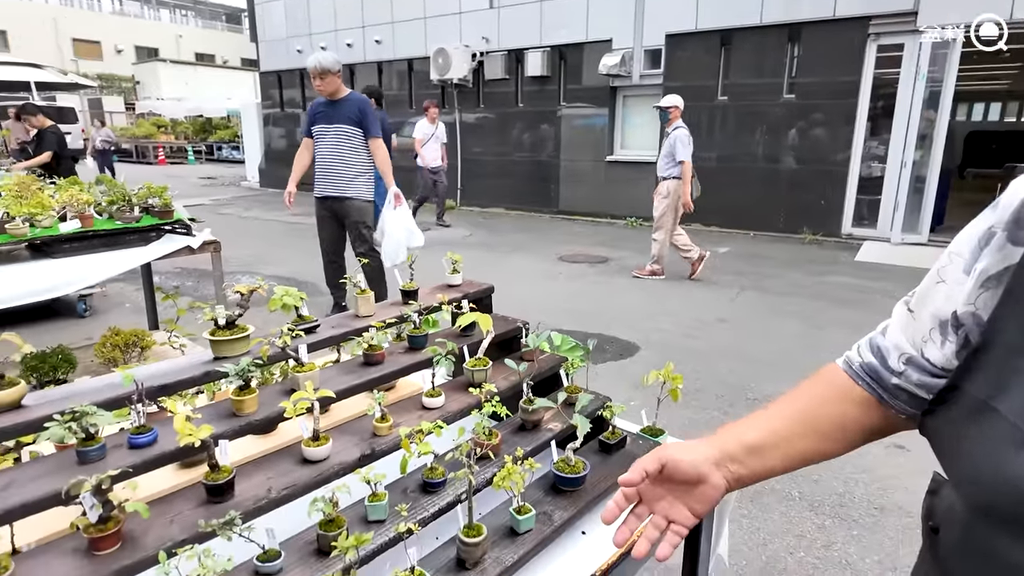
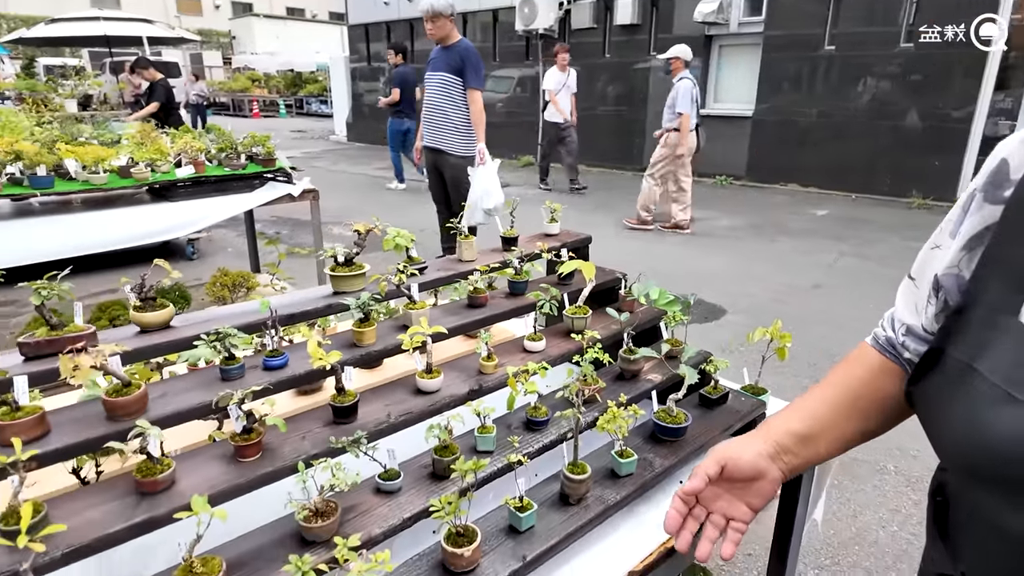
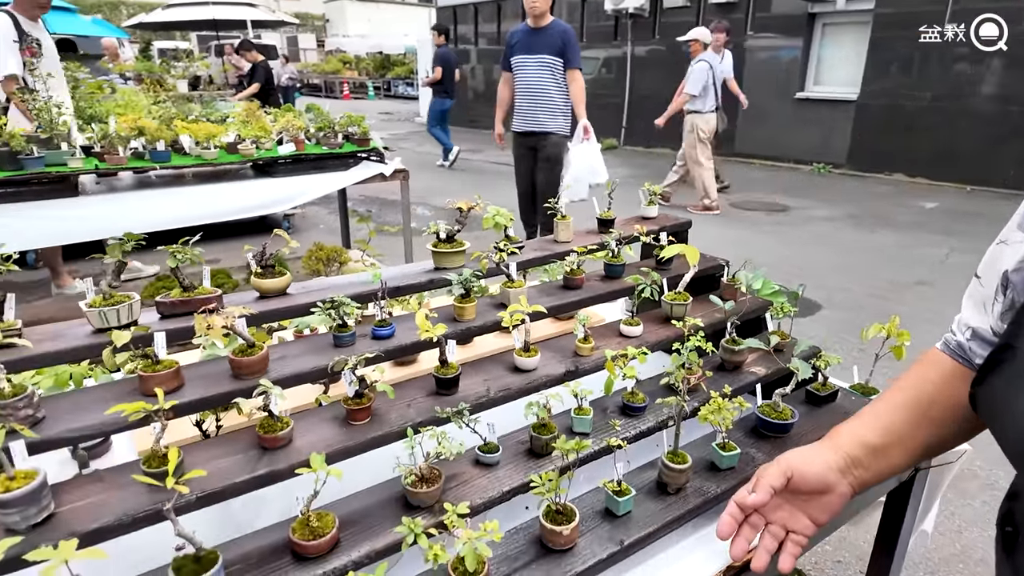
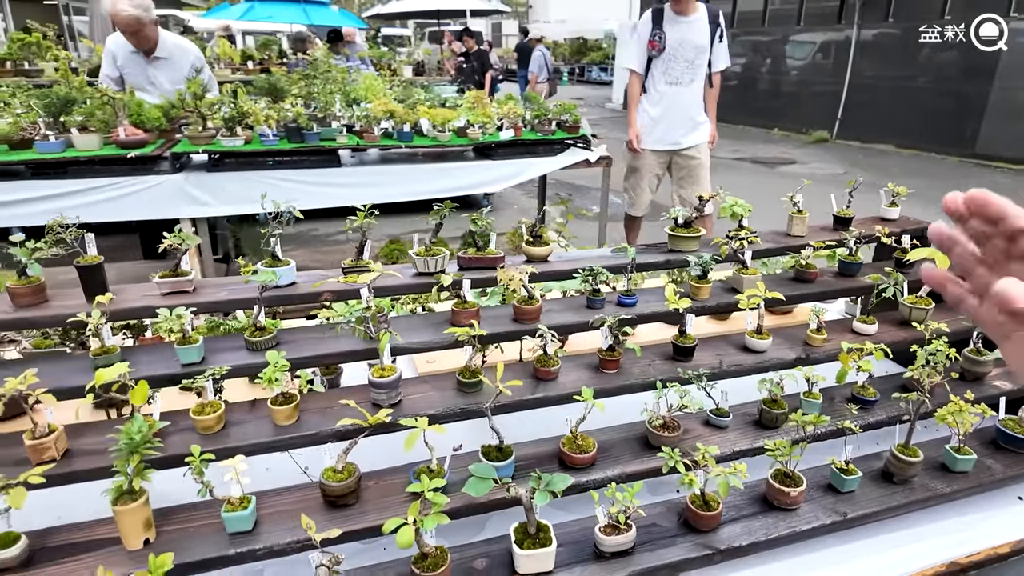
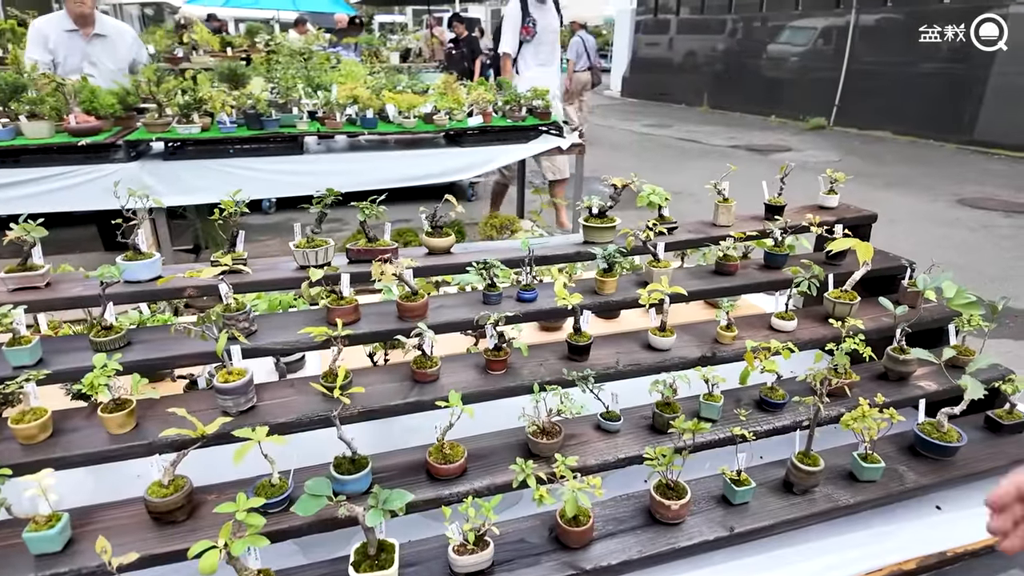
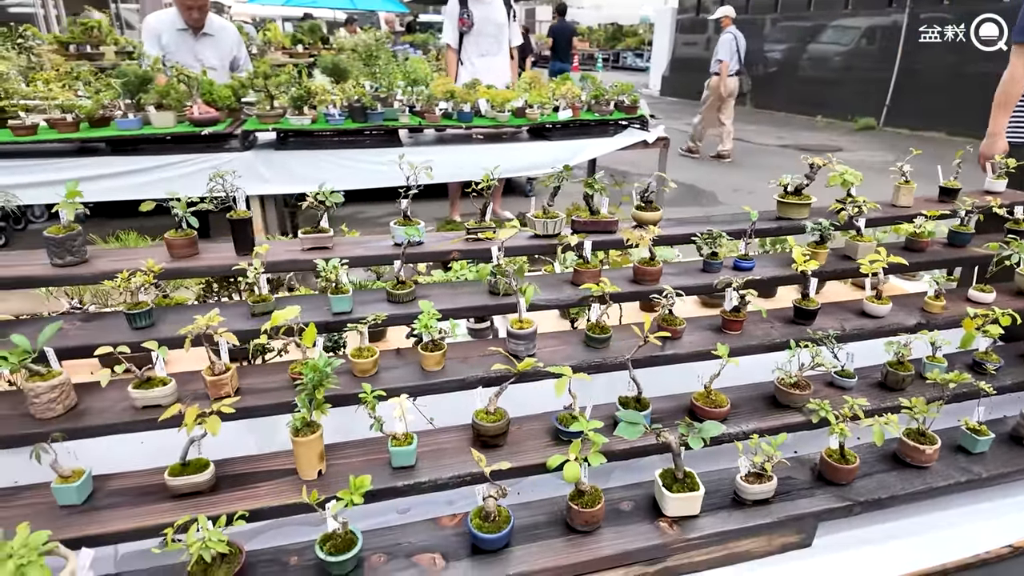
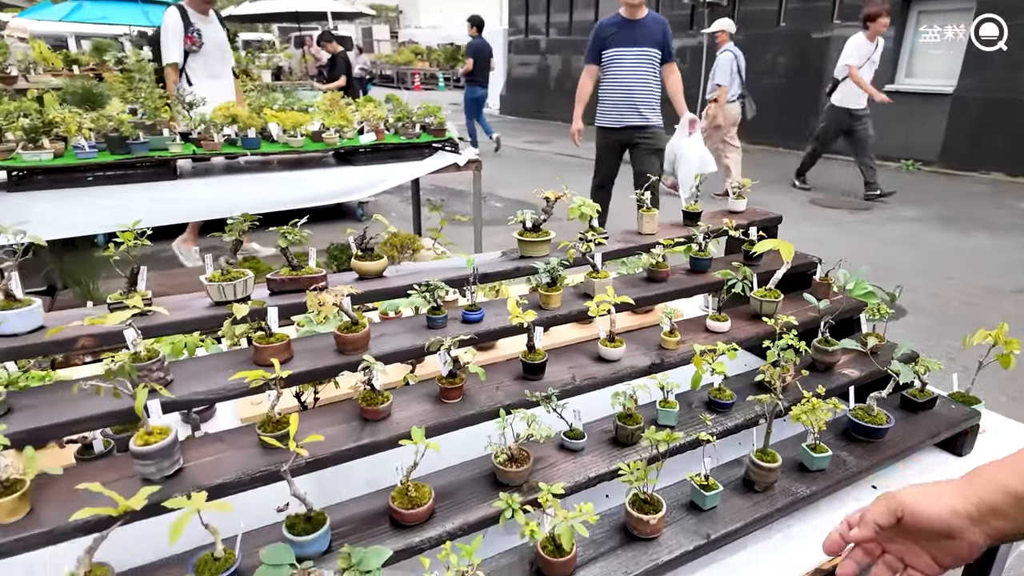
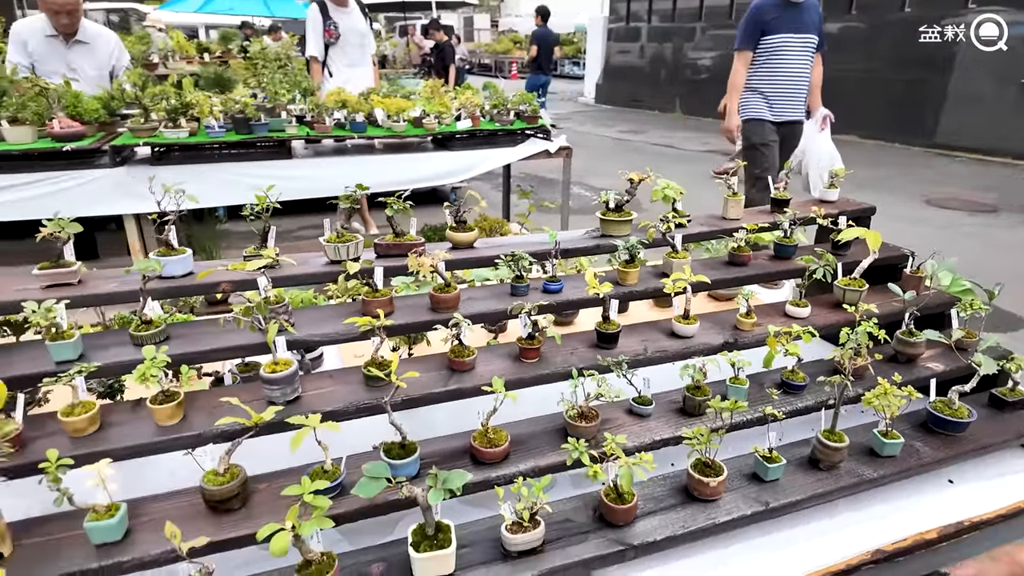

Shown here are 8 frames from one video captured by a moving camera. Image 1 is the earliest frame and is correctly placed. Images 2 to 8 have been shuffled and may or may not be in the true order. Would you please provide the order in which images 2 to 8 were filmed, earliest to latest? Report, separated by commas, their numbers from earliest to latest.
2, 3, 7, 8, 6, 5, 4
